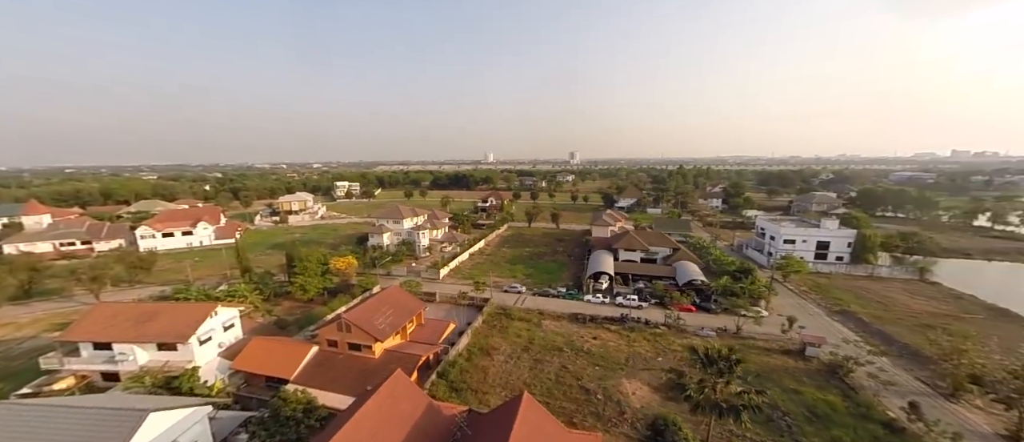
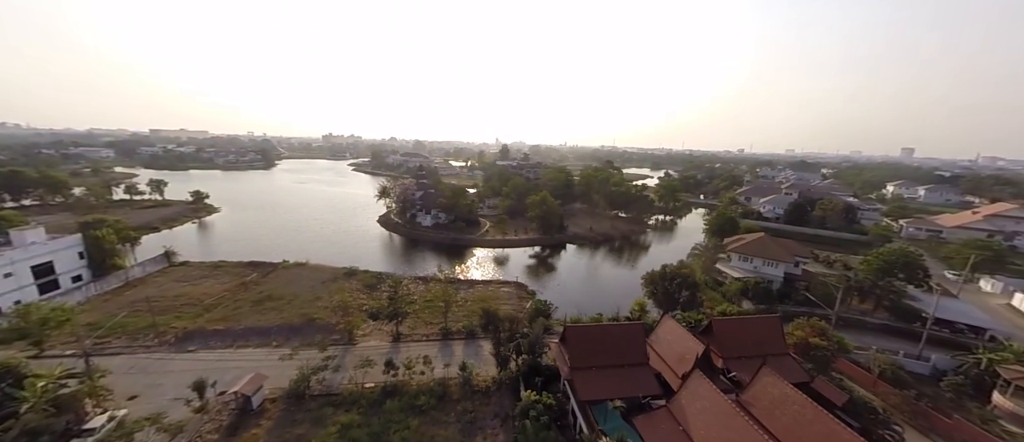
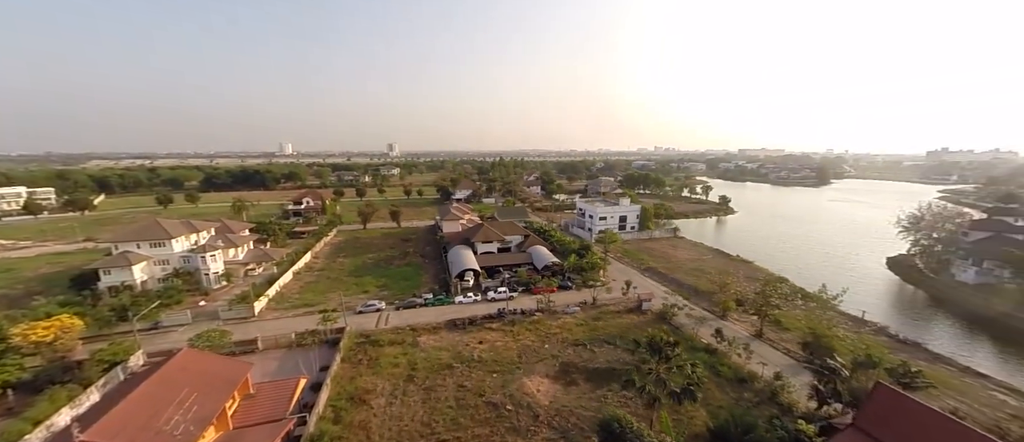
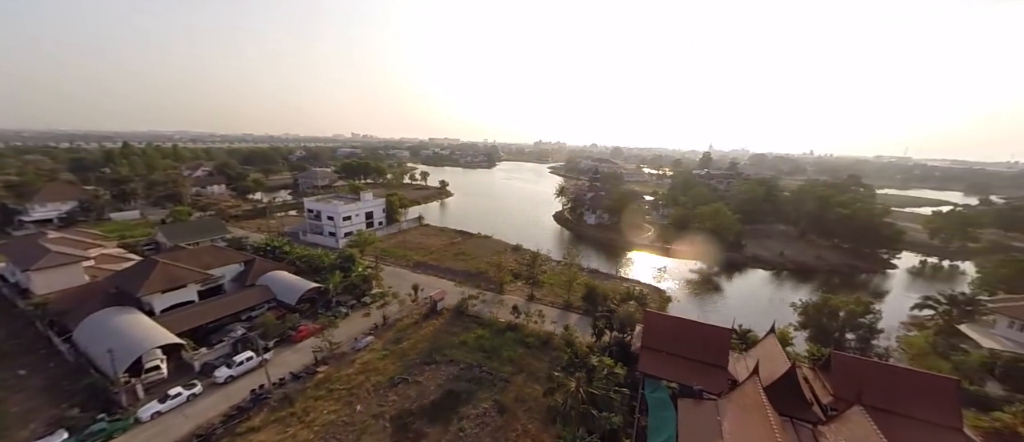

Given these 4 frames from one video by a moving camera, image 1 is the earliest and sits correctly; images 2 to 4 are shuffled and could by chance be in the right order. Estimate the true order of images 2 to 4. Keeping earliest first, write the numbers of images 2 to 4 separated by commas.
3, 4, 2
